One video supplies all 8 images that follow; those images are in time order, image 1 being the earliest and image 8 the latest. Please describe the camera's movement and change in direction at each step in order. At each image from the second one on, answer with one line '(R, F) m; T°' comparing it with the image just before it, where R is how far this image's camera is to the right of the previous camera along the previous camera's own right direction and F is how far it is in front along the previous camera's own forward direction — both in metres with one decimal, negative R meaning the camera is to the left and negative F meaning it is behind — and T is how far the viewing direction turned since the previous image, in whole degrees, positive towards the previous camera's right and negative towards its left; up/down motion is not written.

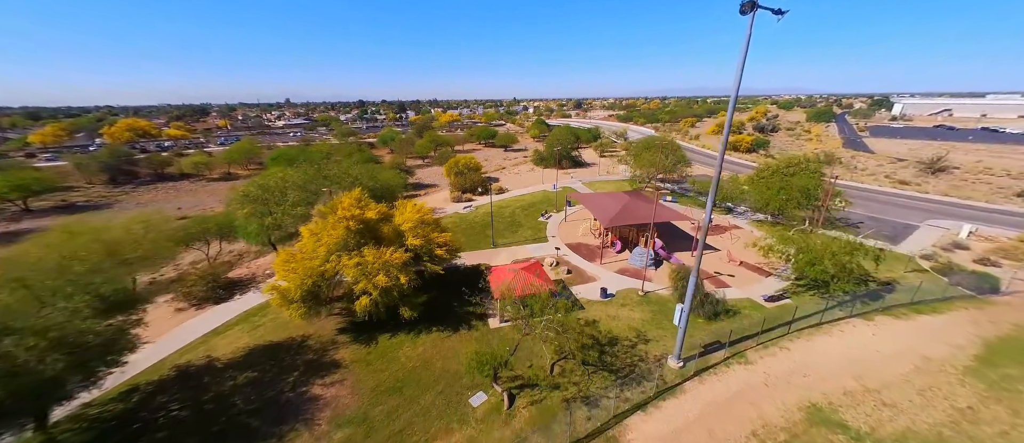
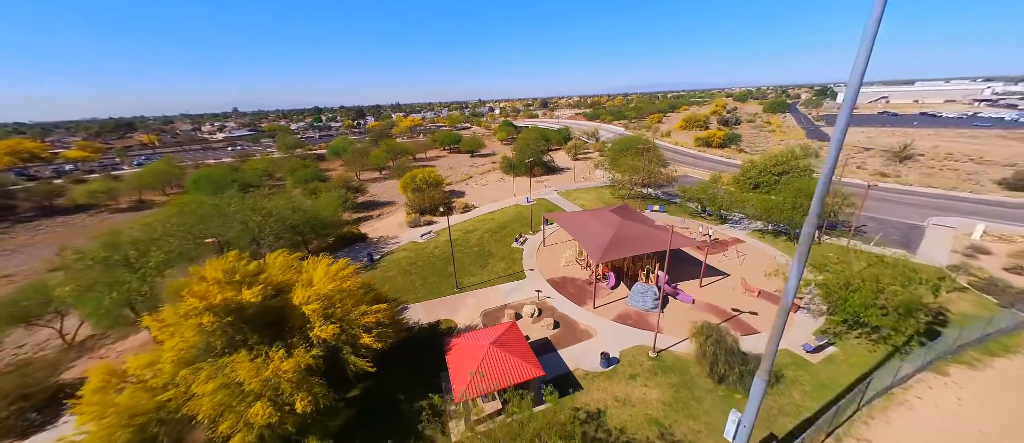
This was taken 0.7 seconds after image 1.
(+0.6, +5.9) m; +5°
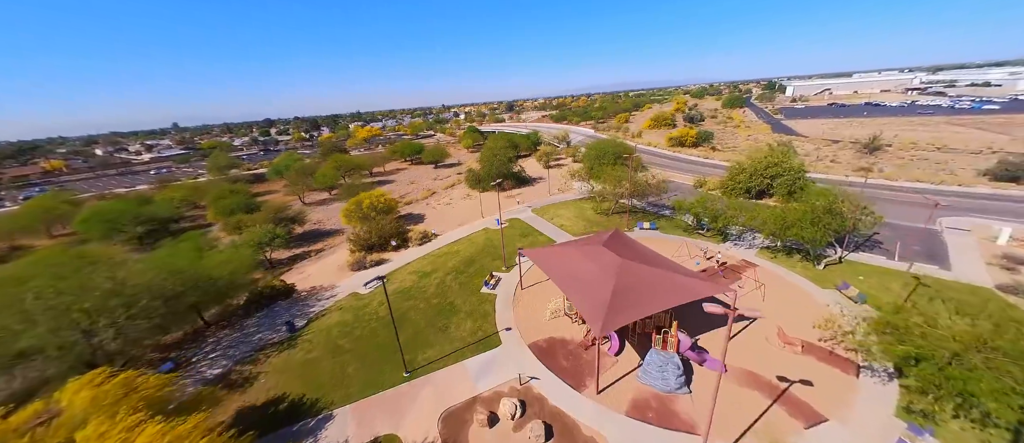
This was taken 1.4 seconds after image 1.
(+0.6, +6.0) m; +5°
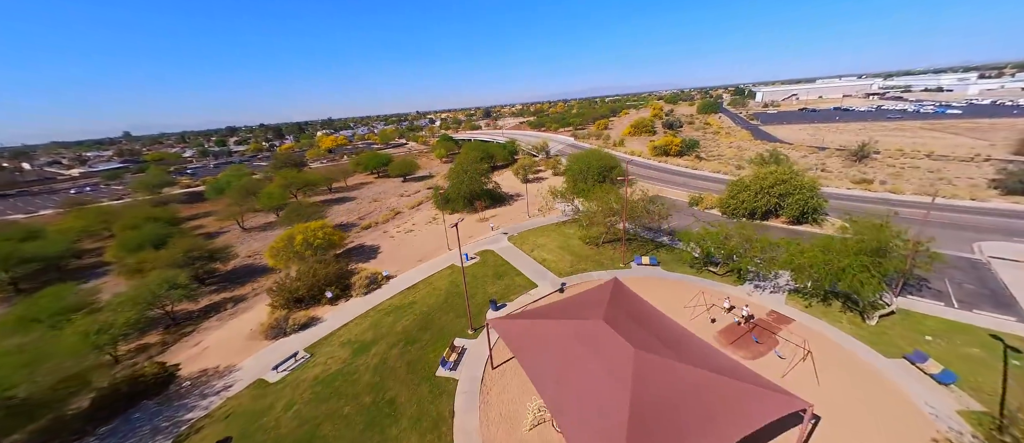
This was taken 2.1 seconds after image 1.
(+0.9, +6.1) m; +3°
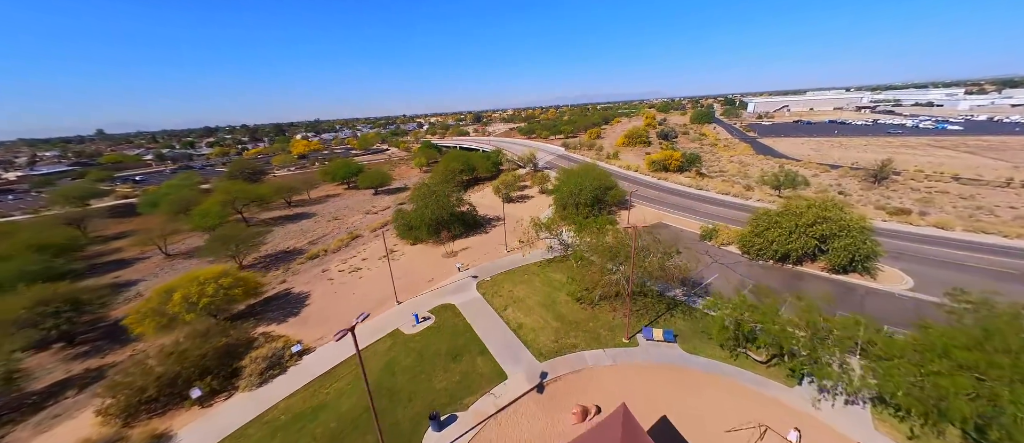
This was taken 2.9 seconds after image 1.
(+1.6, +7.2) m; +2°
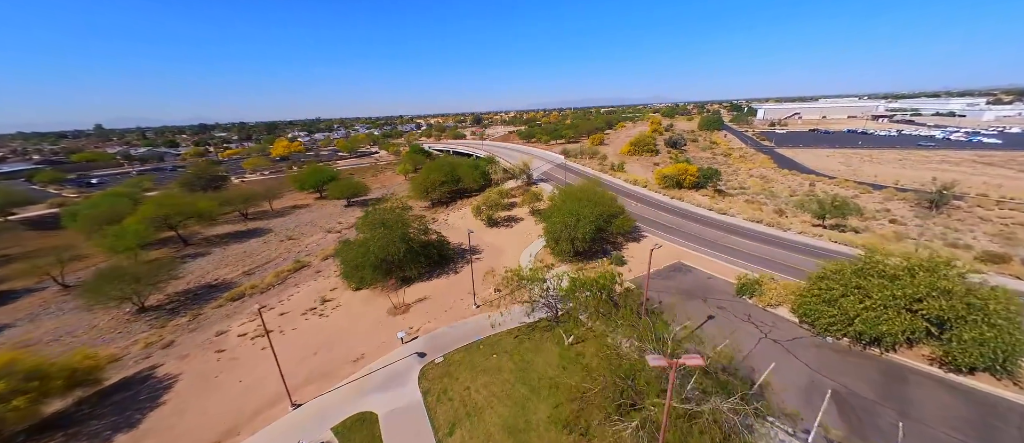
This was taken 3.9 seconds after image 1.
(+2.1, +8.2) m; 0°
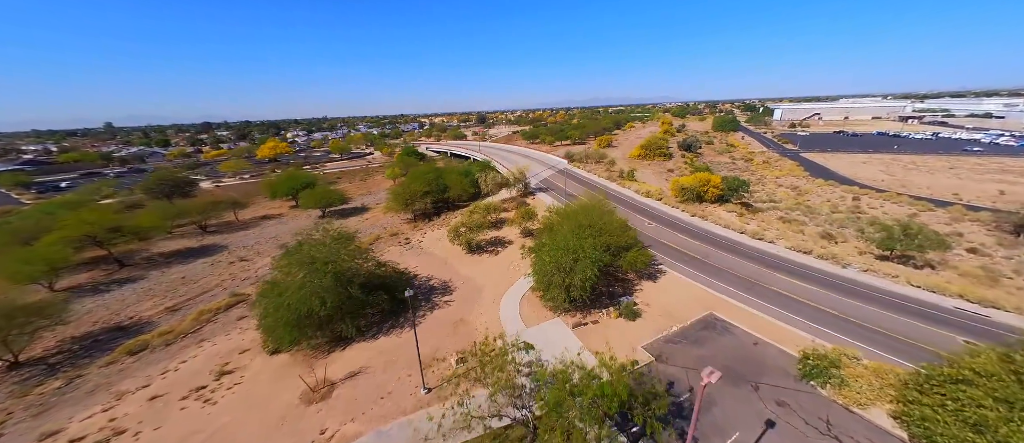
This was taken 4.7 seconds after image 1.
(+2.0, +7.1) m; -1°
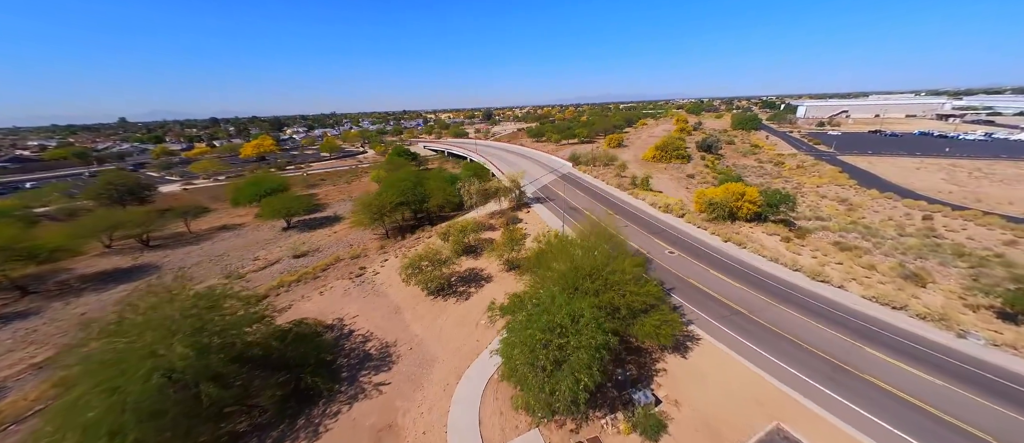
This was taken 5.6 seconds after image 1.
(+2.3, +7.9) m; -1°
